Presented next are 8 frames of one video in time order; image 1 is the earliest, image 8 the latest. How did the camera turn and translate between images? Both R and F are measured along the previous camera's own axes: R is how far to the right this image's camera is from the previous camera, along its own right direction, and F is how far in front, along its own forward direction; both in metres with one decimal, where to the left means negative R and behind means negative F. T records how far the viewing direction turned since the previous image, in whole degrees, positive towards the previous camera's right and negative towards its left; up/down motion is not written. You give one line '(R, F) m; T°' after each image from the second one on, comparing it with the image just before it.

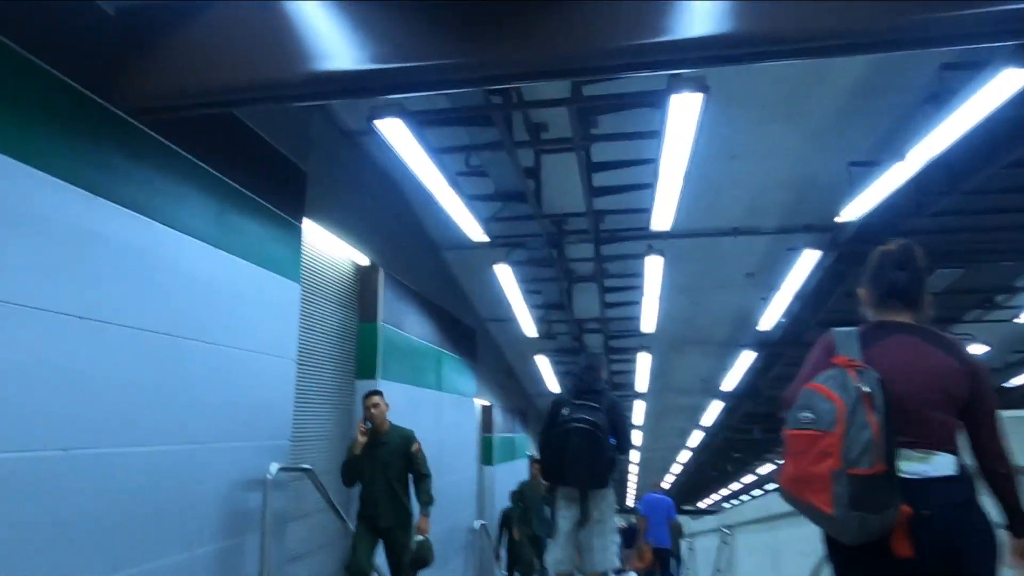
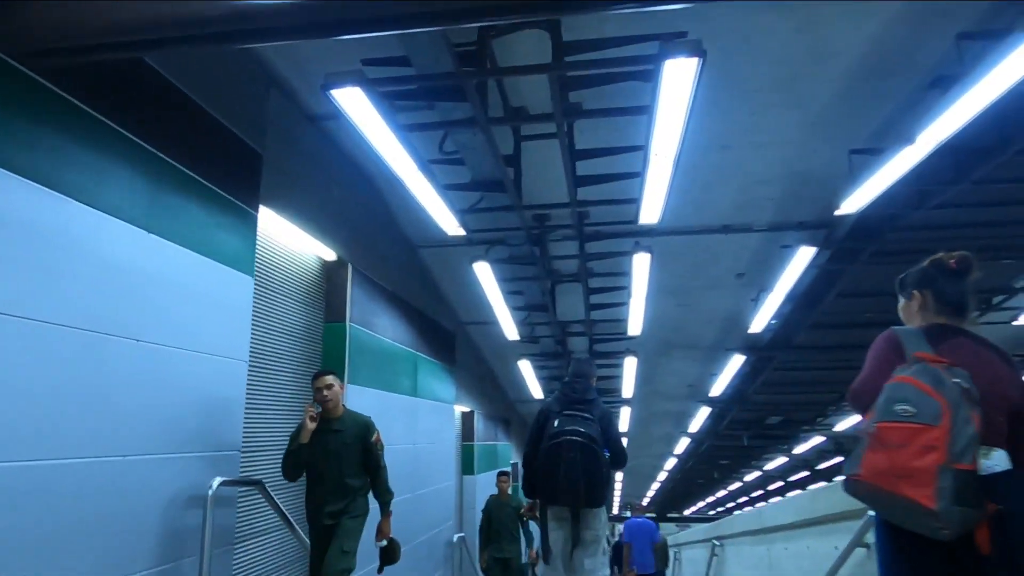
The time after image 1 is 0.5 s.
(+0.1, +0.4) m; +1°
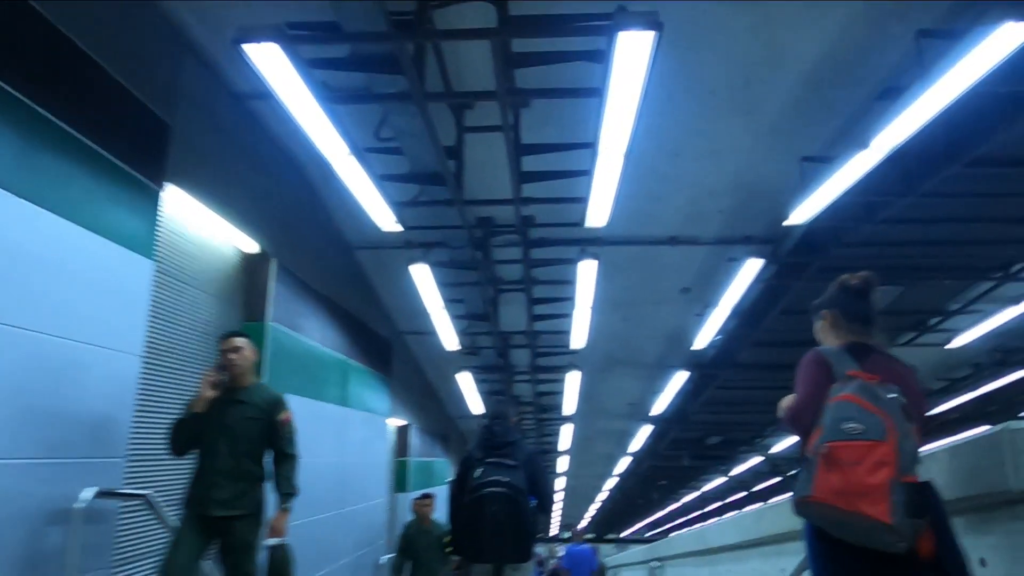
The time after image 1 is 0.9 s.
(+0.1, +0.4) m; +5°
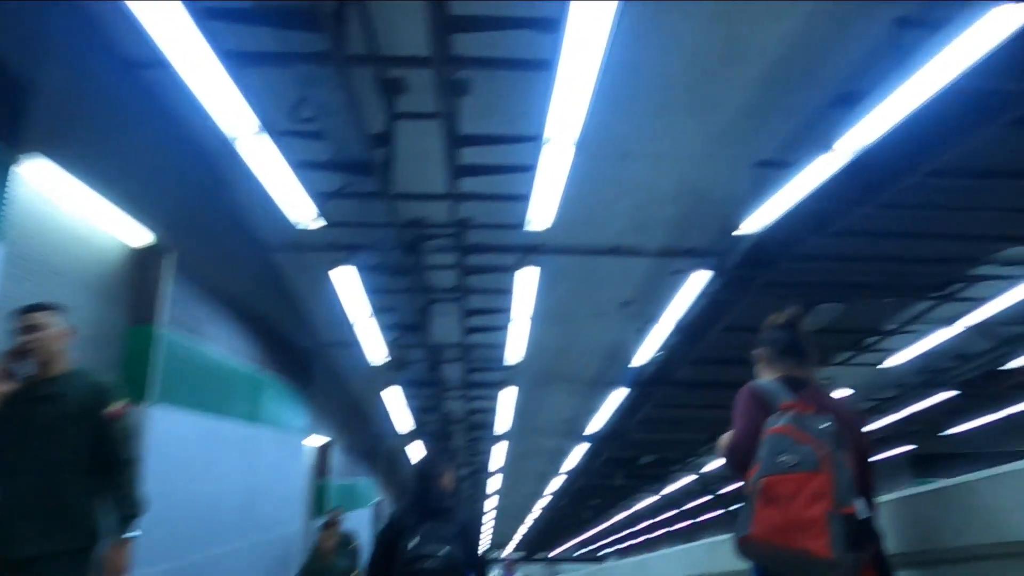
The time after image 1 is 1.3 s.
(0.0, +0.5) m; +6°
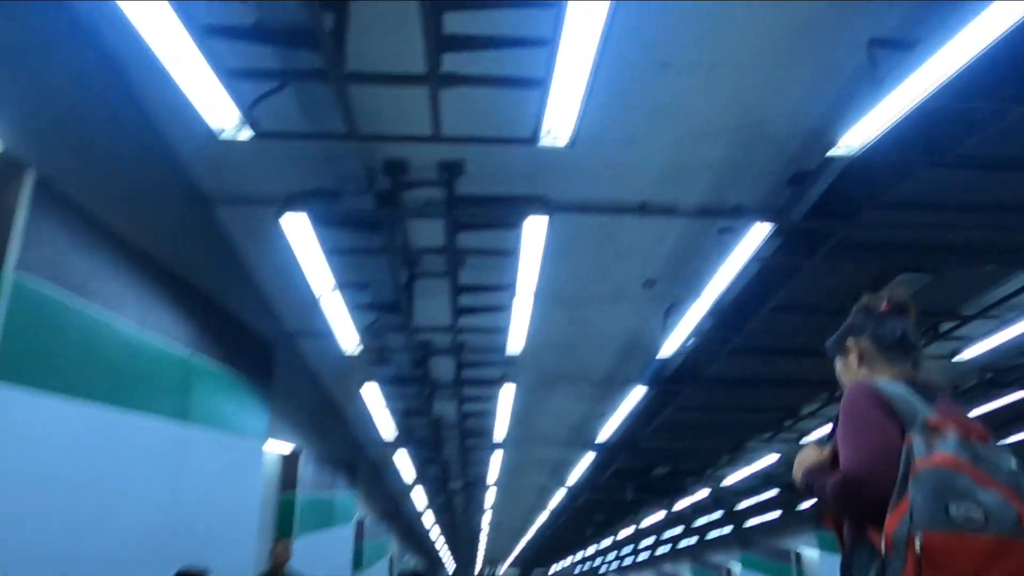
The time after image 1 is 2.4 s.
(-0.1, +1.5) m; 0°
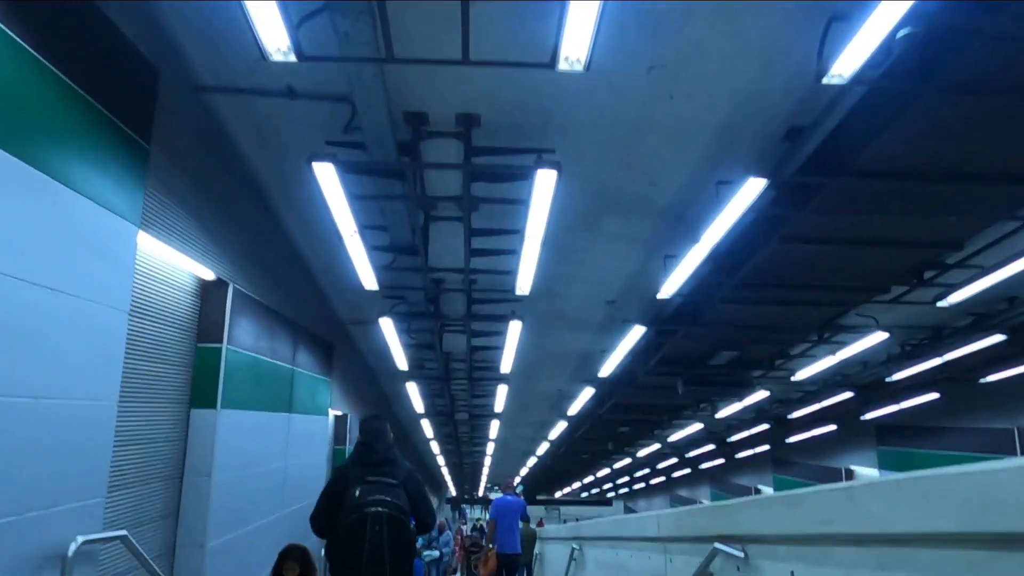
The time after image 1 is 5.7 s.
(-0.3, +3.0) m; 0°
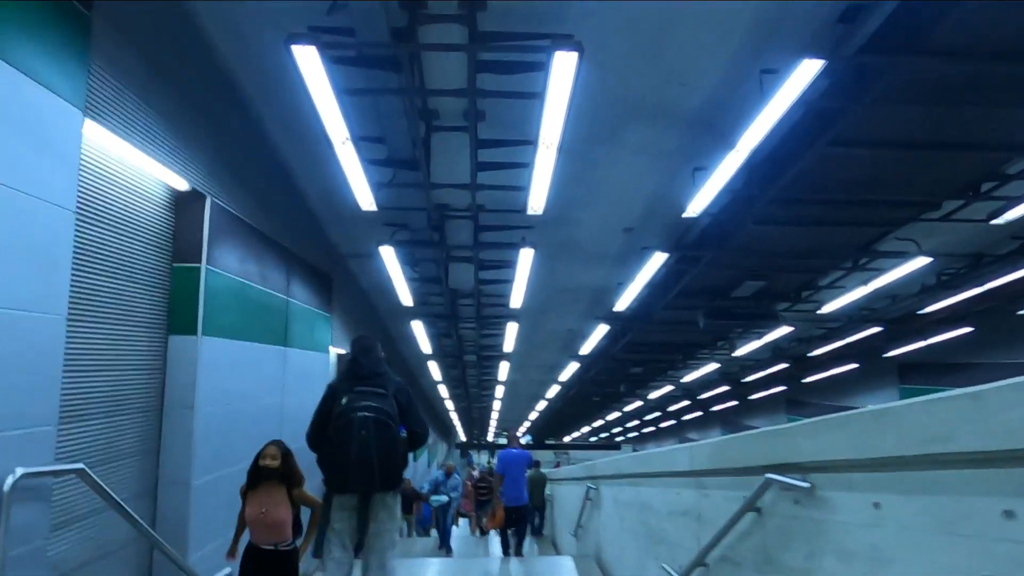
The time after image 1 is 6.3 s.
(-0.1, +0.6) m; -1°
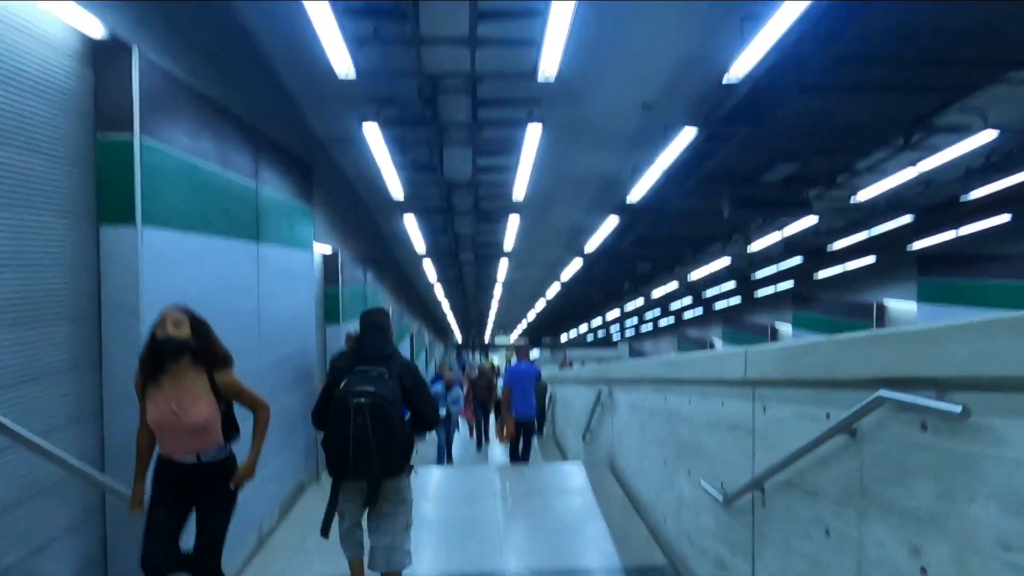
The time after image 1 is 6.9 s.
(-0.1, +1.0) m; +1°
